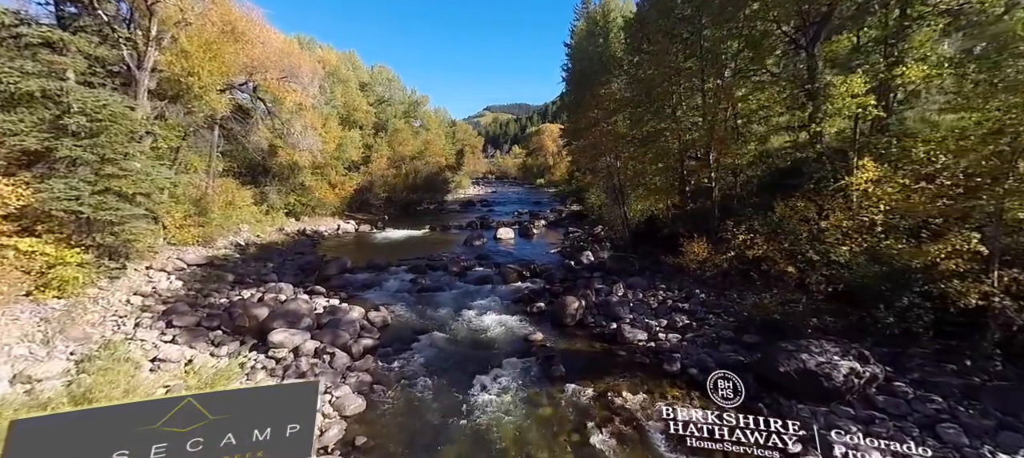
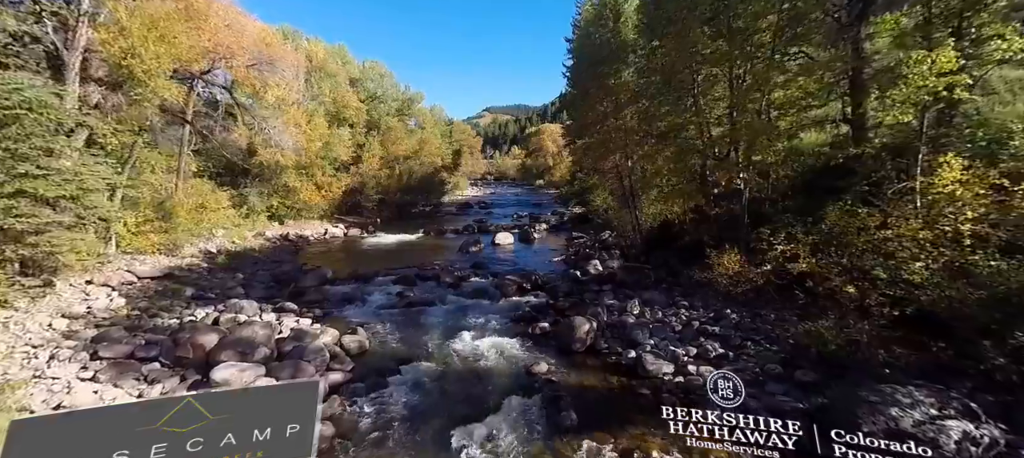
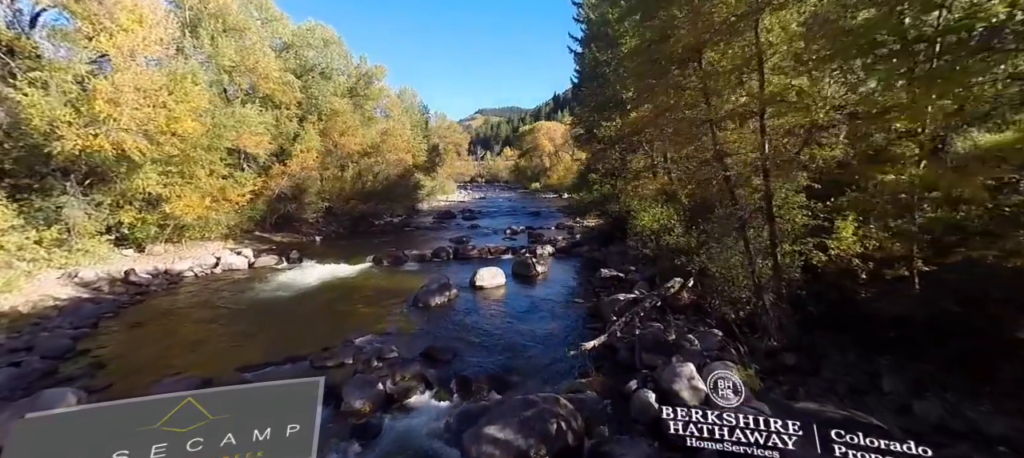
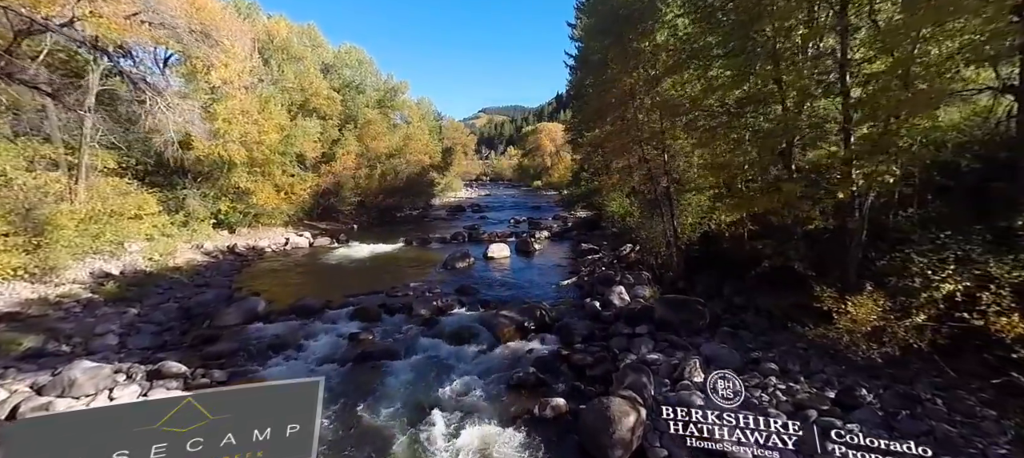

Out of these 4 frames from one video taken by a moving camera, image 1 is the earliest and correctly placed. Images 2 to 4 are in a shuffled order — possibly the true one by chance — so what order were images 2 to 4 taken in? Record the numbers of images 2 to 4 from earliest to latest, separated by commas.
2, 4, 3
